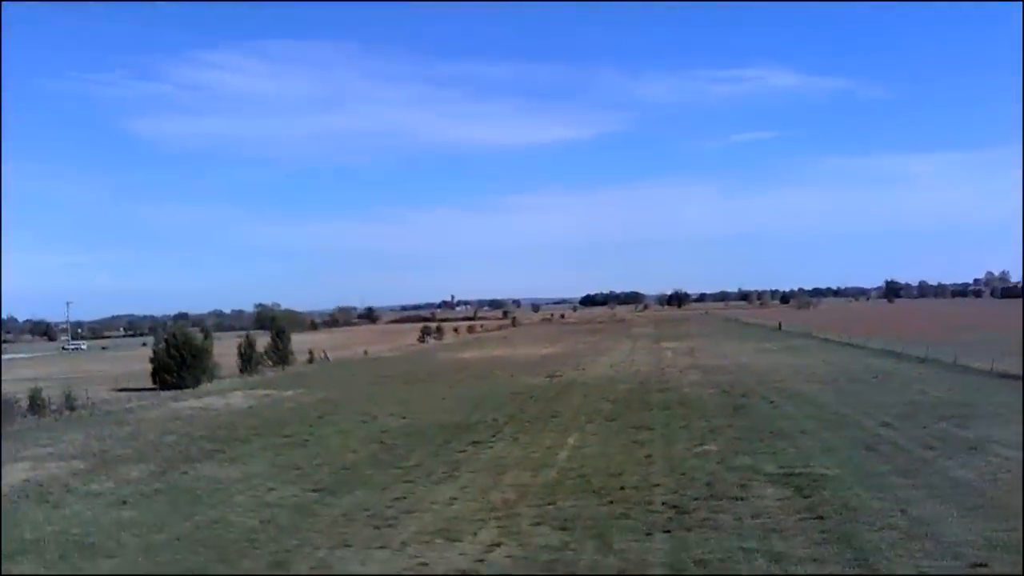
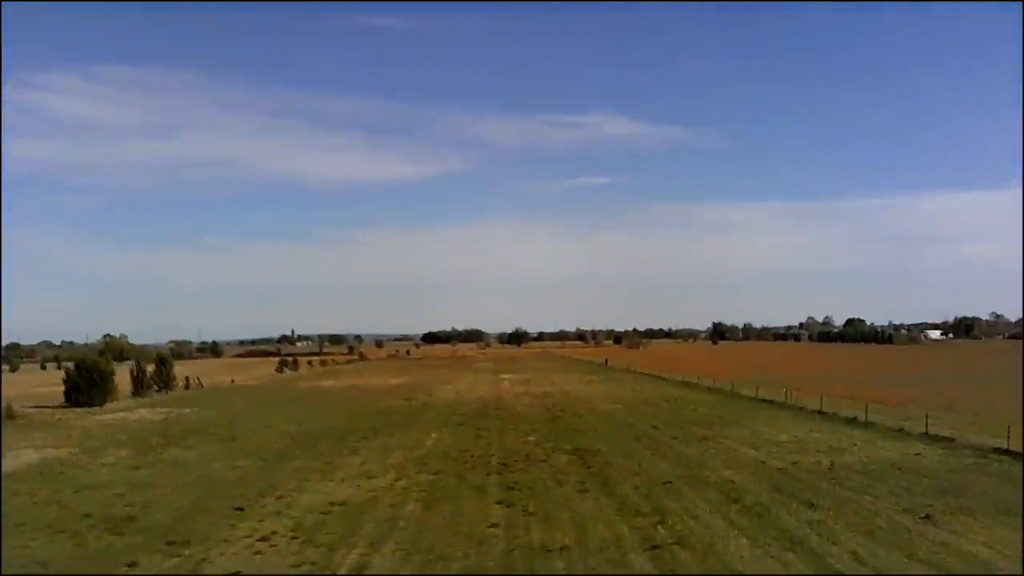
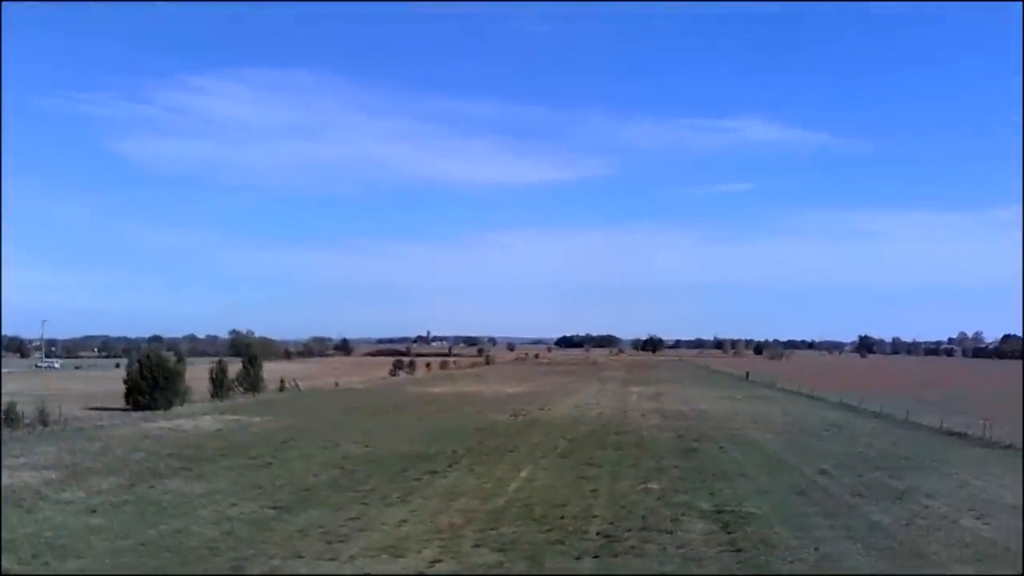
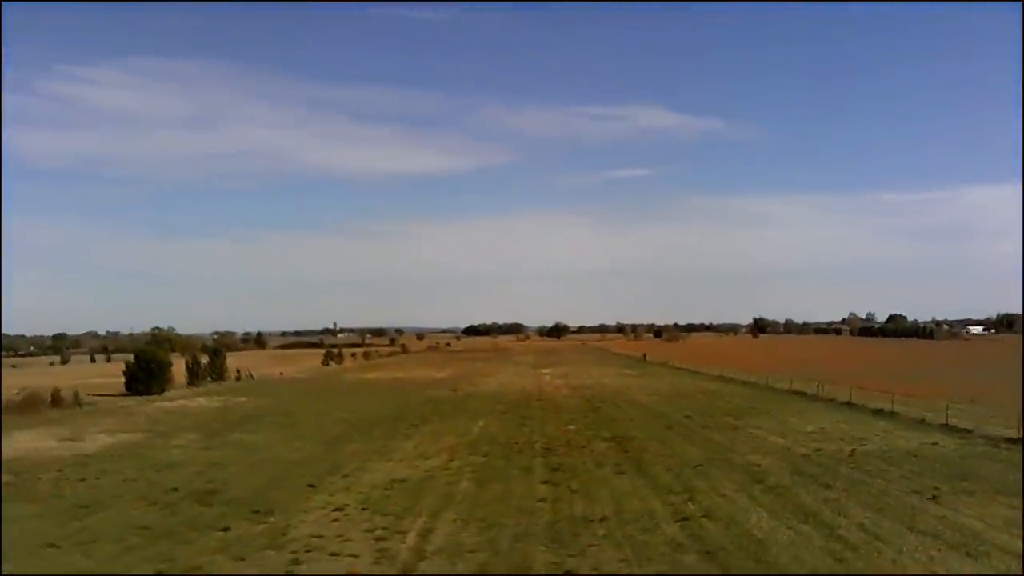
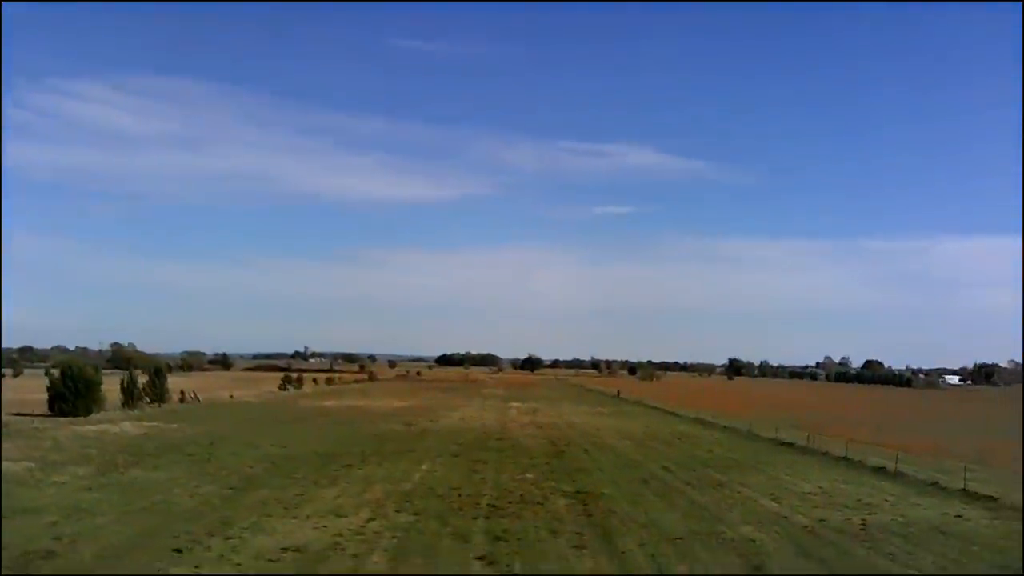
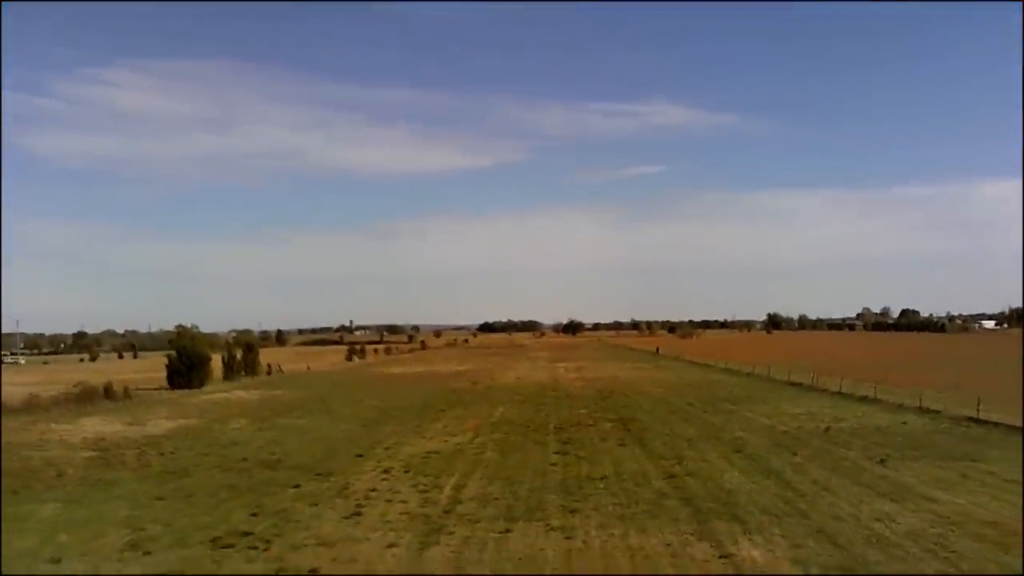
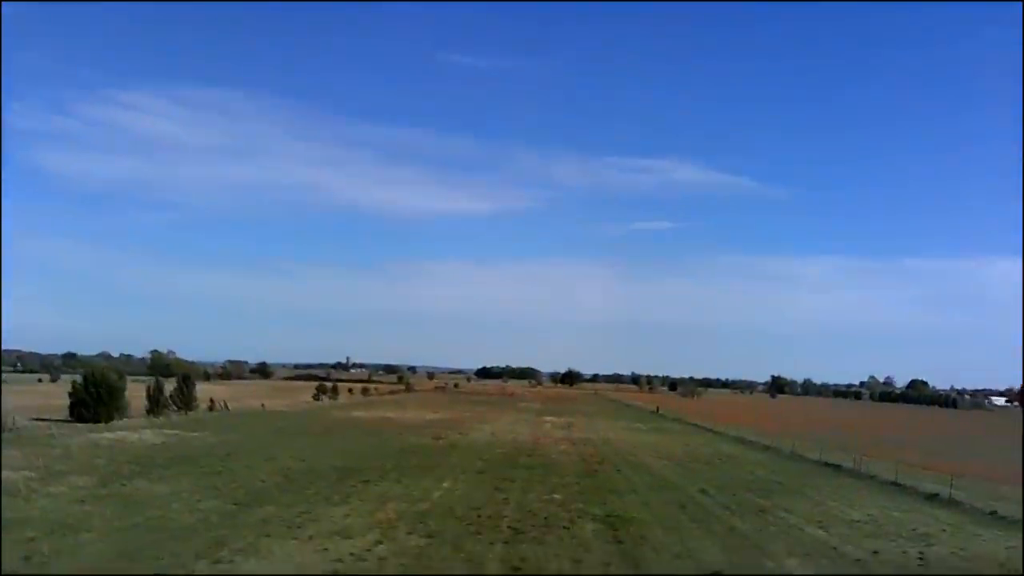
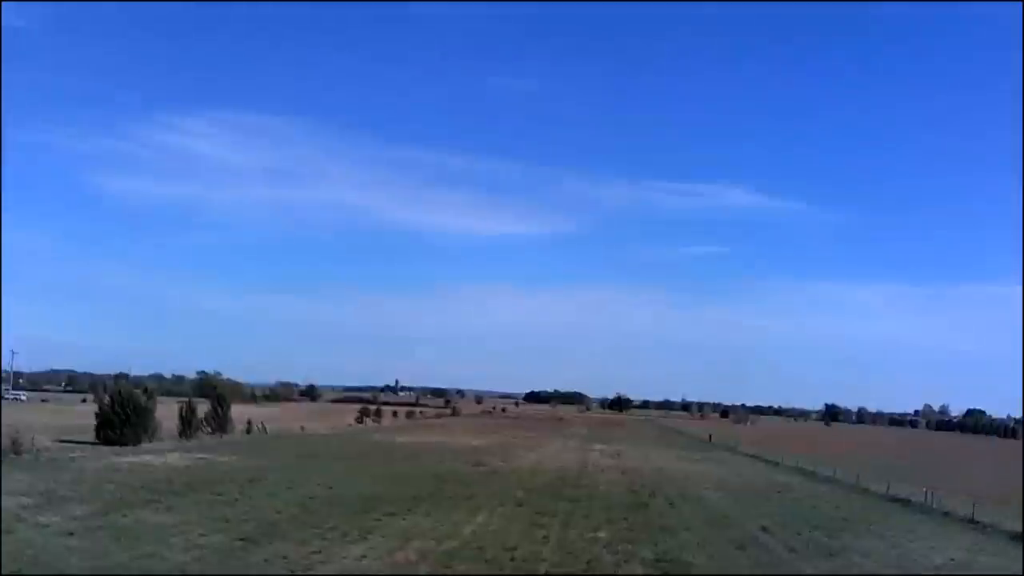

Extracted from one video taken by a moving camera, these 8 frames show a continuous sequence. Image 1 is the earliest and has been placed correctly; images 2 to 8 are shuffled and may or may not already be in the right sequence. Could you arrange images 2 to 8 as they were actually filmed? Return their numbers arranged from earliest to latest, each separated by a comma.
3, 8, 7, 5, 2, 4, 6
